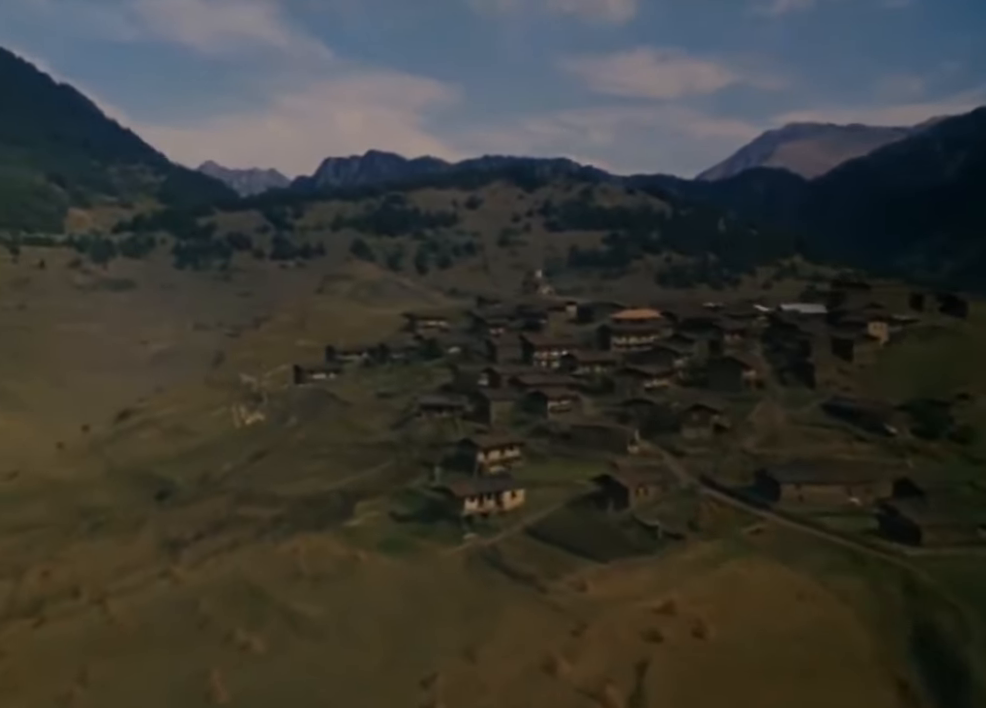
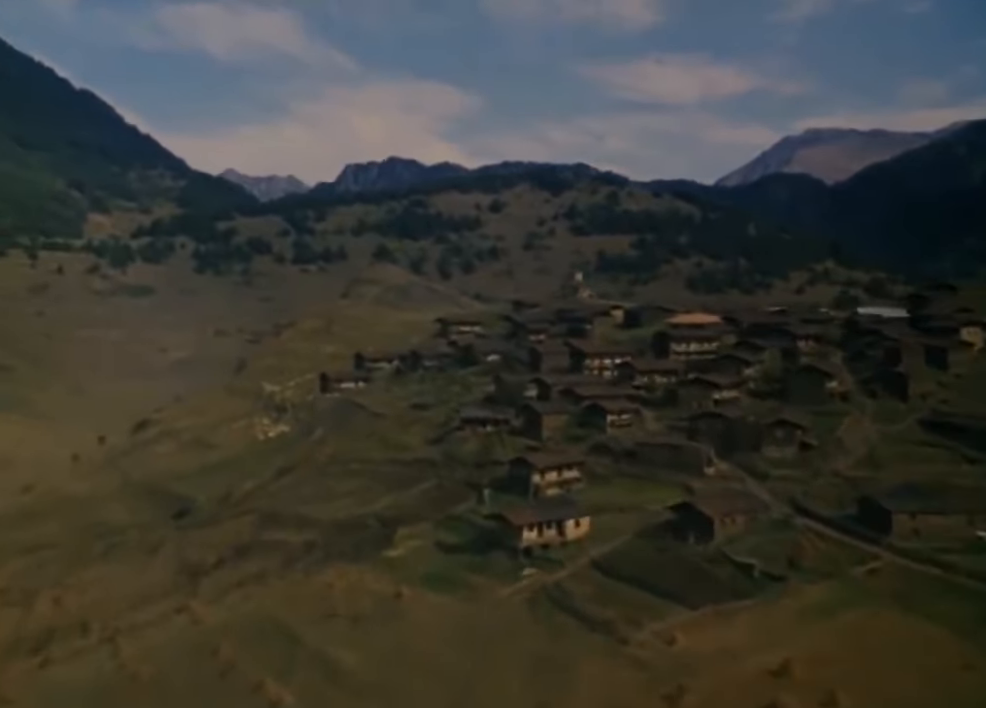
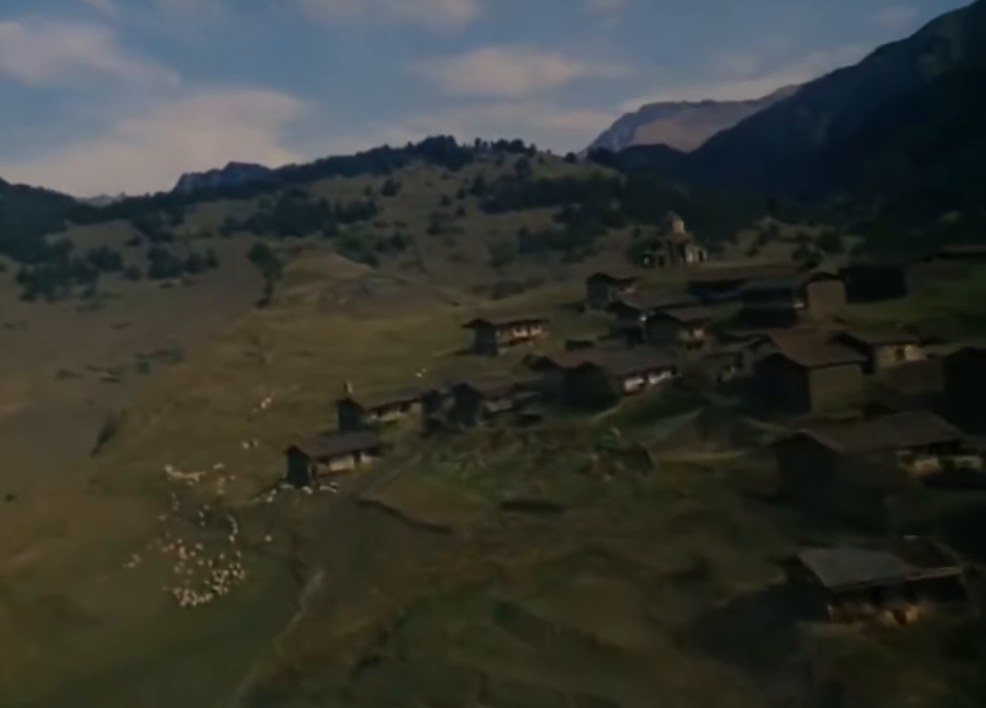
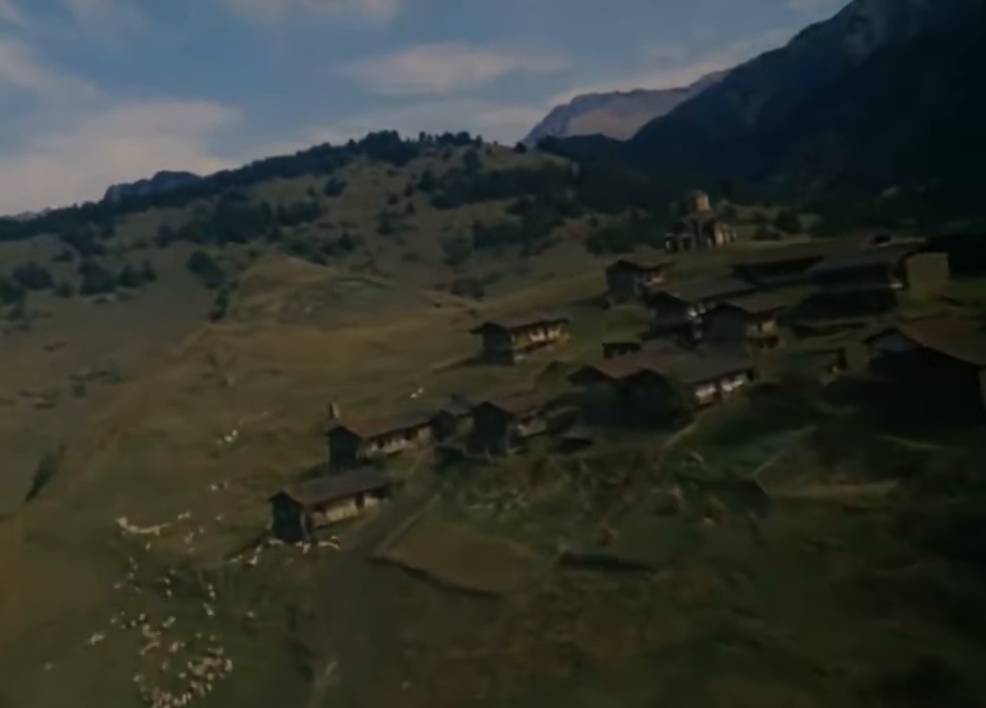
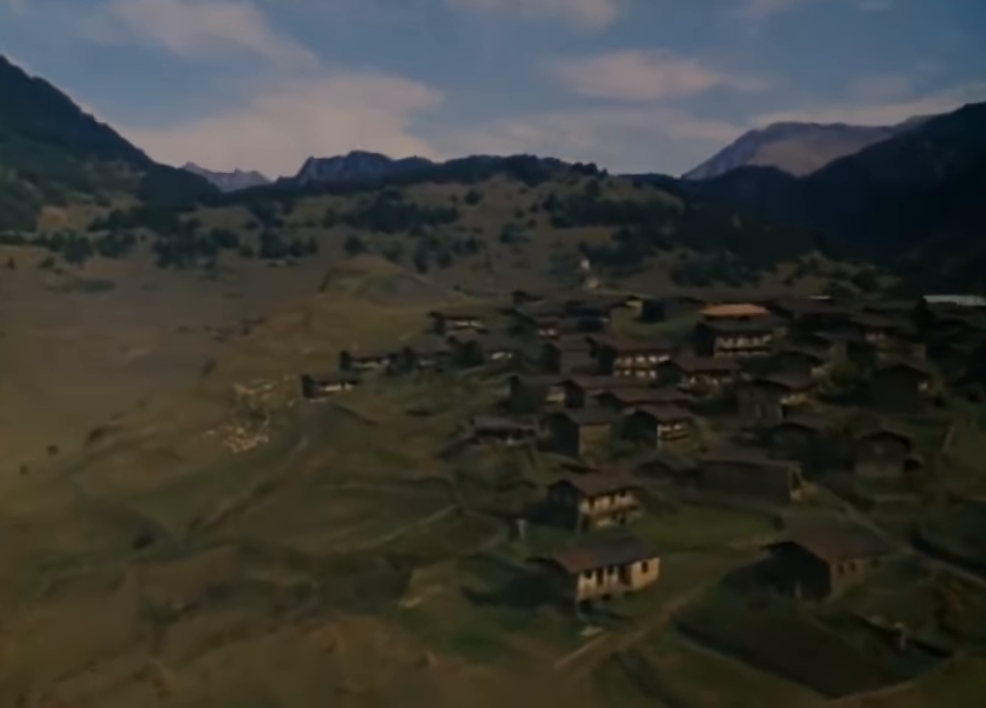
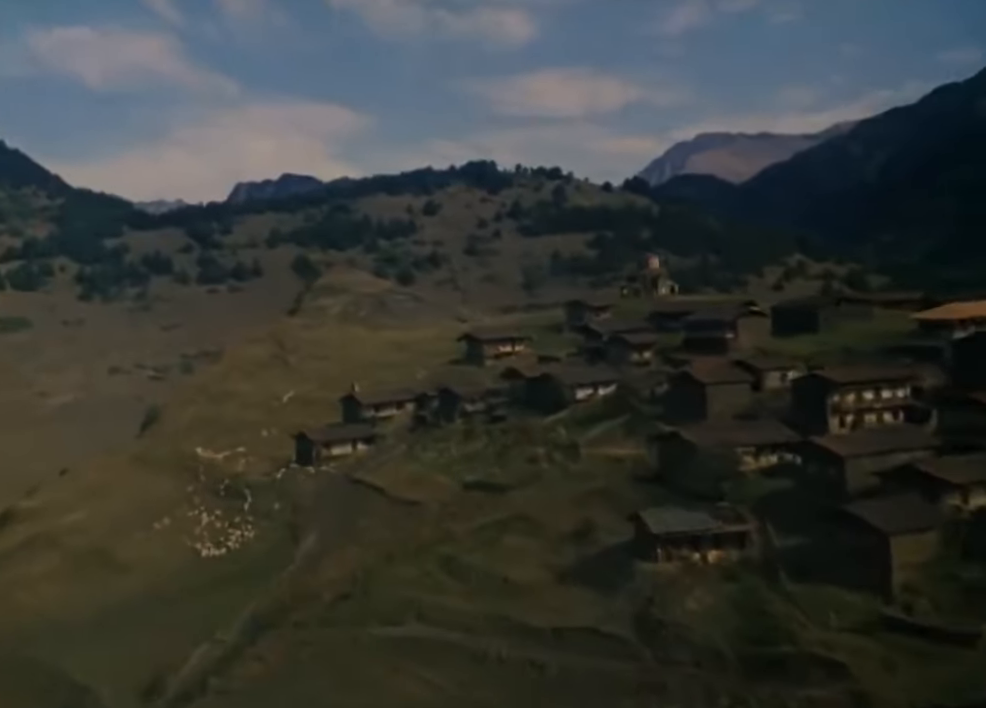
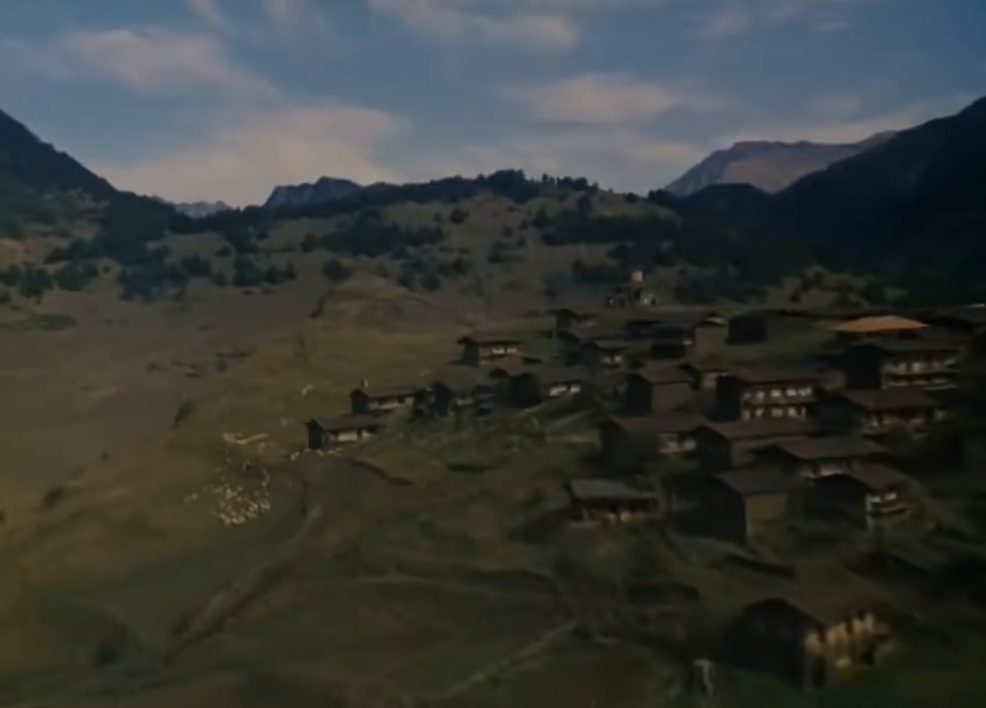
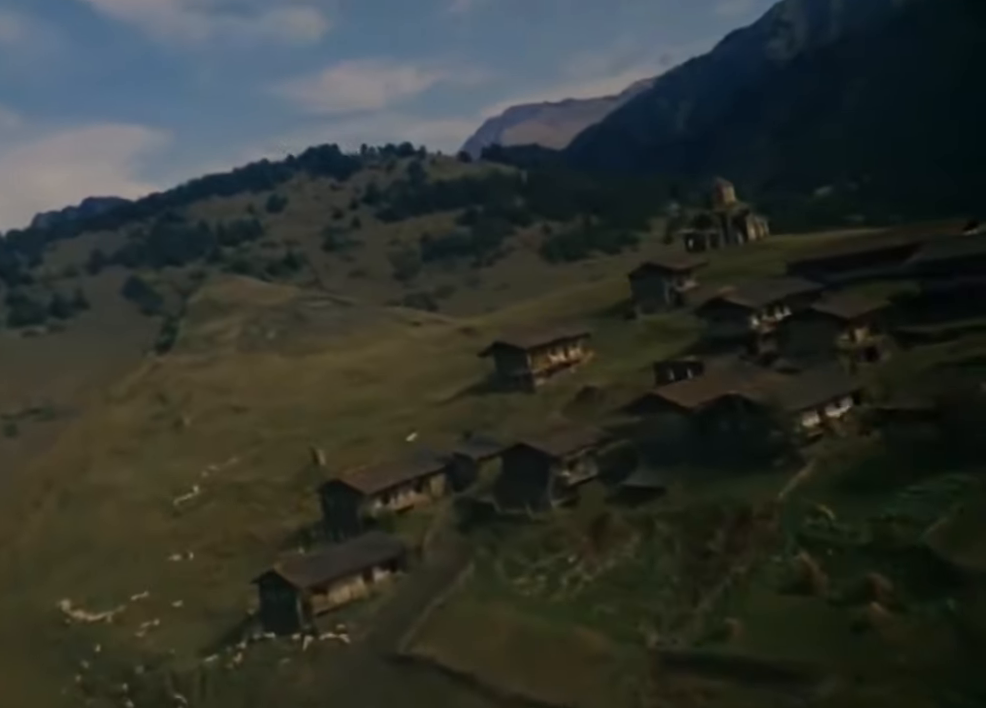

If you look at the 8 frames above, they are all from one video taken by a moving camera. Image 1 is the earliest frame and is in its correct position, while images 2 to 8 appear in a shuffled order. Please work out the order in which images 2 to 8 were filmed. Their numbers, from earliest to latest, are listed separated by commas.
2, 5, 7, 6, 3, 4, 8
